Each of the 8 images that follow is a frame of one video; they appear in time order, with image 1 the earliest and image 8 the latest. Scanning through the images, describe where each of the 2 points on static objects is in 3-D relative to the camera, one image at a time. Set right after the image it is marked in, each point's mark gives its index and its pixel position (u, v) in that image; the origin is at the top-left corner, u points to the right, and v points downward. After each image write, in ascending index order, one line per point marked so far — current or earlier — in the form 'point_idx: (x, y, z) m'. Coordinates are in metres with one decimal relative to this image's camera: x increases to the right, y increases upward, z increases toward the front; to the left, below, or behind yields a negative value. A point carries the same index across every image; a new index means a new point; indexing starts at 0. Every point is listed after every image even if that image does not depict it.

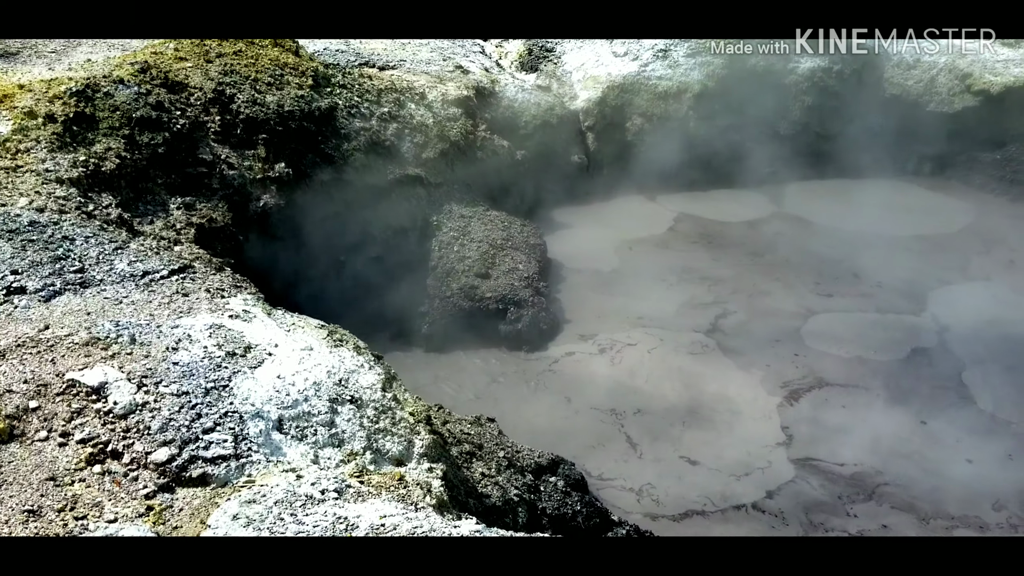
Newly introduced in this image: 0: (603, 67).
0: (+1.6, +4.1, +14.7) m
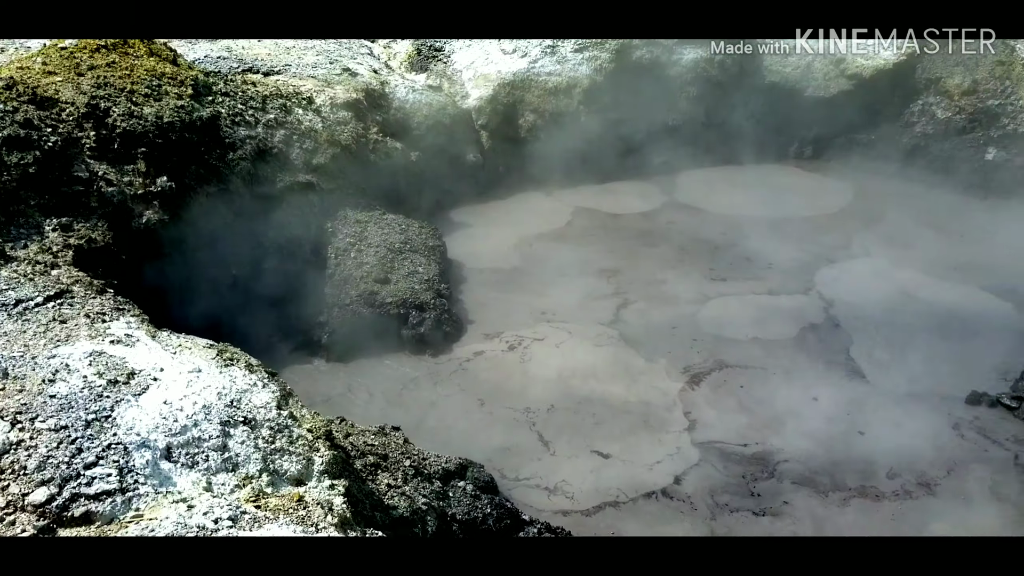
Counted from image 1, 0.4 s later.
0: (-0.4, +4.1, +14.6) m
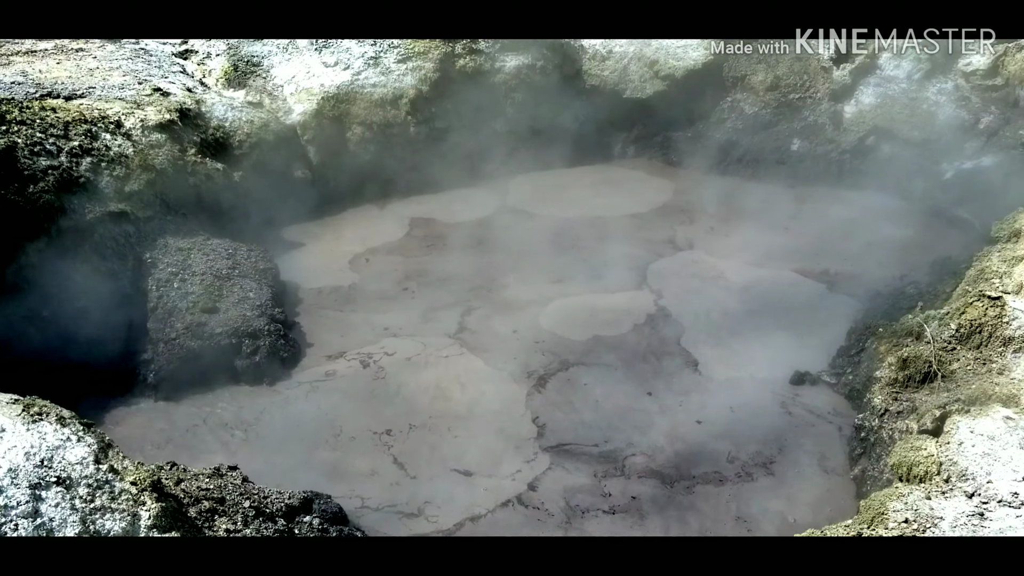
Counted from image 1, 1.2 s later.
0: (-3.6, +3.8, +14.1) m
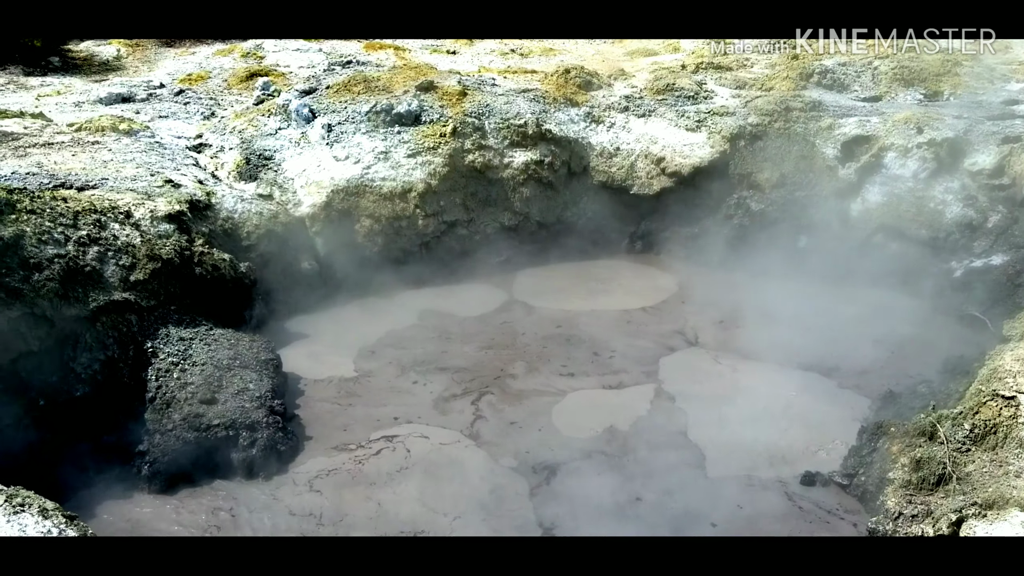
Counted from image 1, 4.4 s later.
0: (-3.4, +2.1, +14.3) m
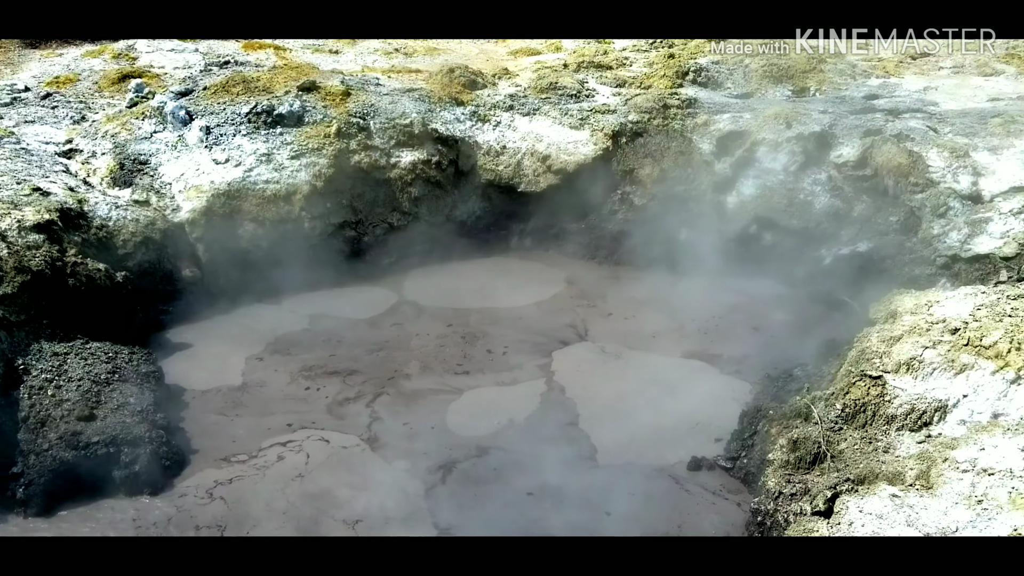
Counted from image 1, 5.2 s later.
0: (-5.5, +2.0, +13.9) m
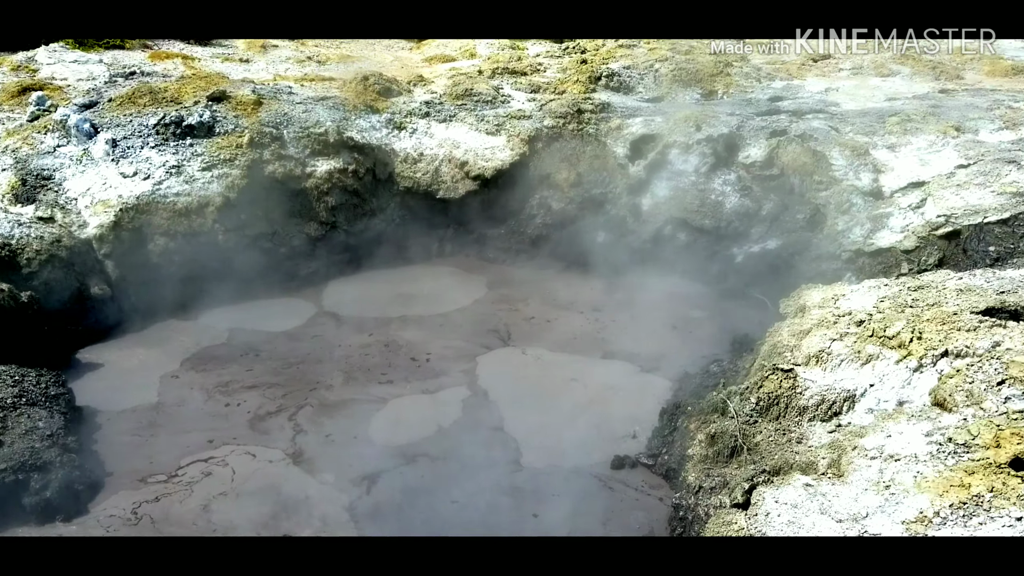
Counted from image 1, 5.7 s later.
0: (-6.9, +1.7, +13.5) m
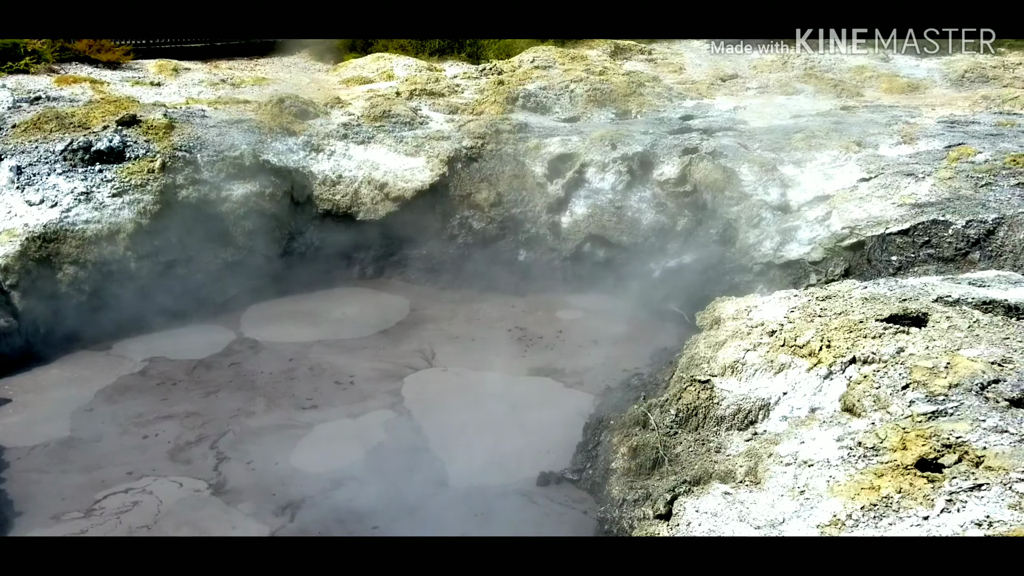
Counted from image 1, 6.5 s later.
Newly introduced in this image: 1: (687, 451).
0: (-8.2, +1.2, +13.1) m
1: (+2.2, -2.1, +10.2) m
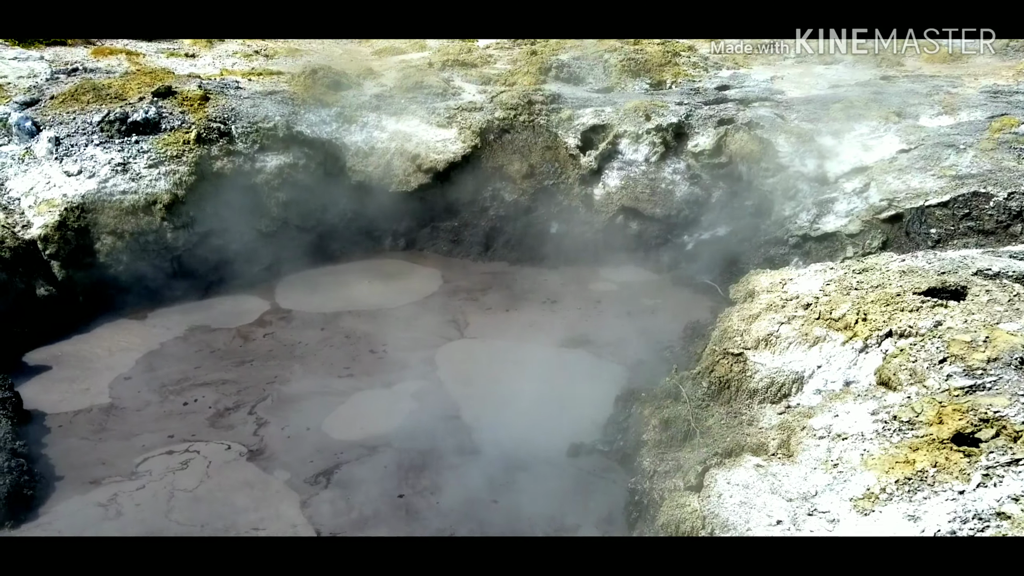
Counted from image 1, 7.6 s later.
0: (-7.7, +1.7, +13.3) m
1: (+2.6, -1.8, +10.1) m
